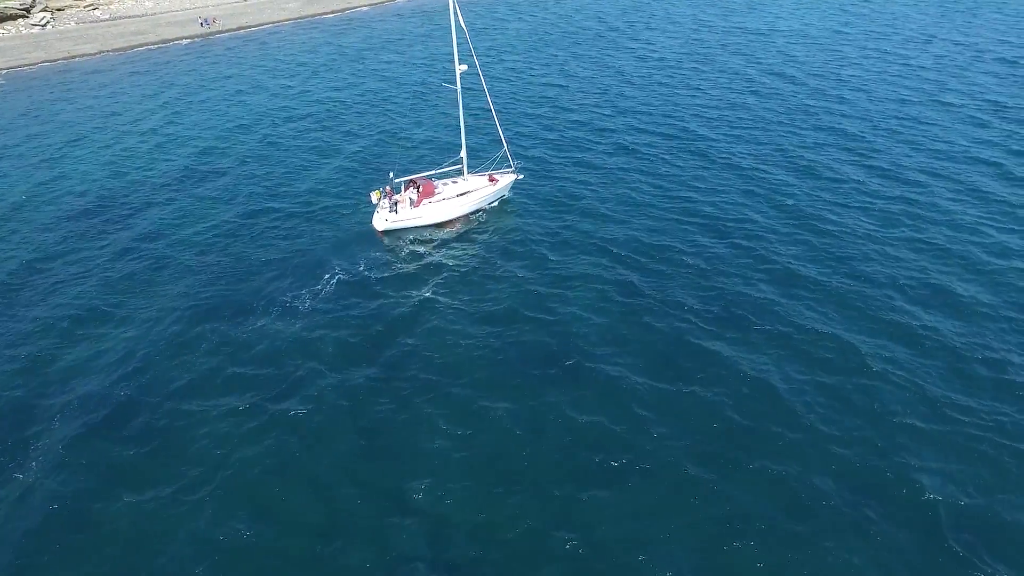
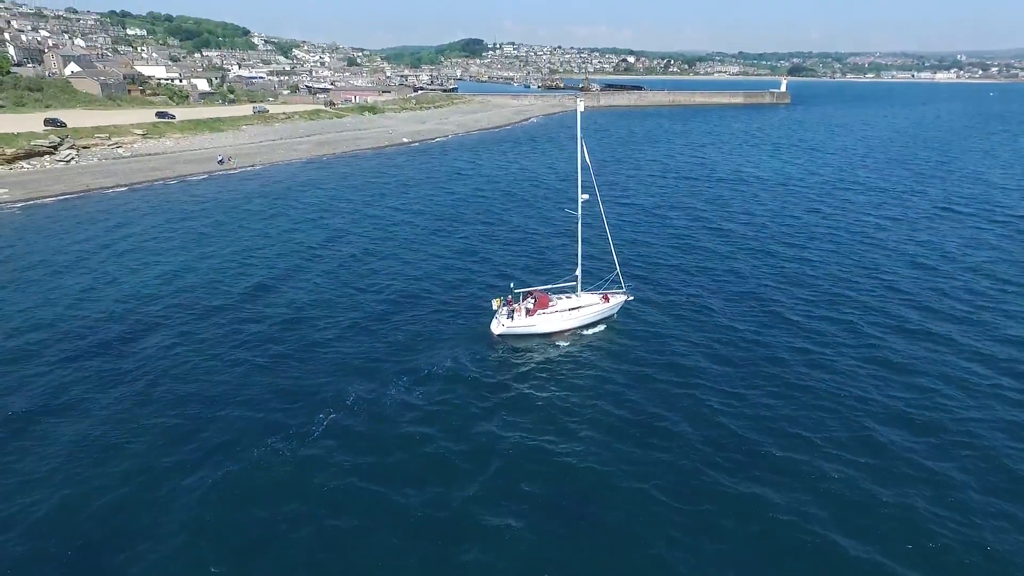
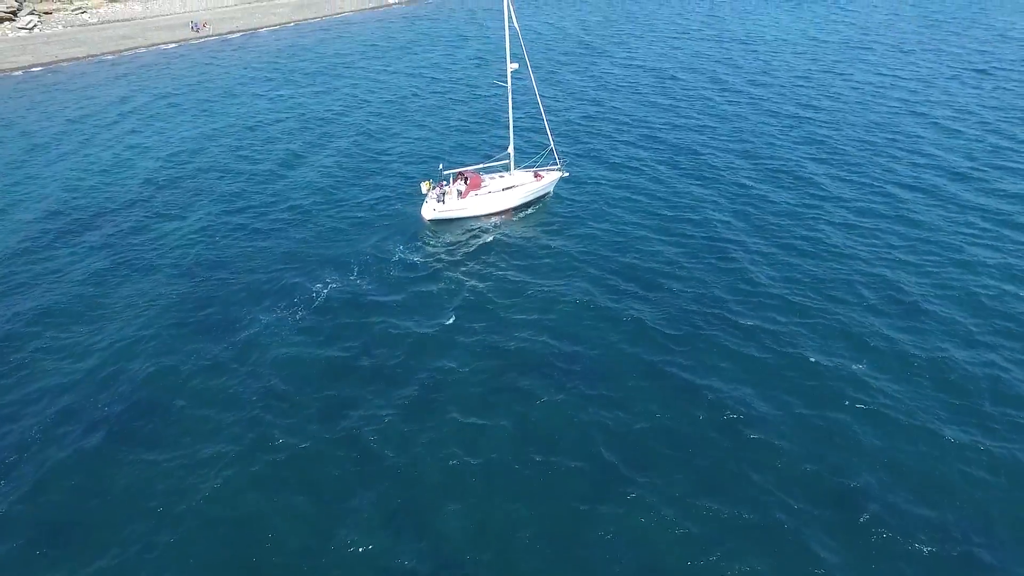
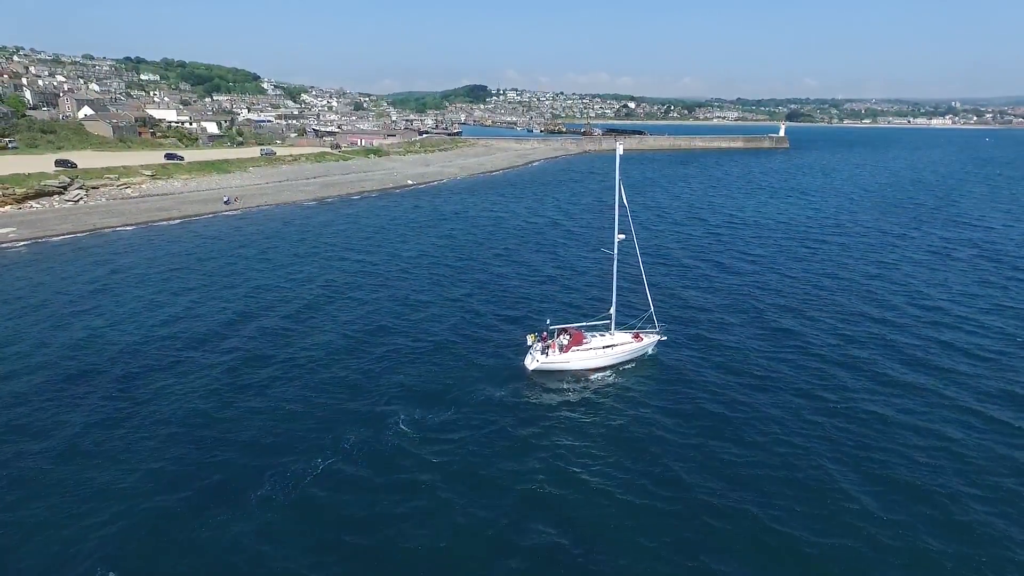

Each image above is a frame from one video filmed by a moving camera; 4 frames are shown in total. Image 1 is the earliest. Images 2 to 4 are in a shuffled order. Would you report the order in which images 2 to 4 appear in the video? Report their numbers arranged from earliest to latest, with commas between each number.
3, 2, 4
